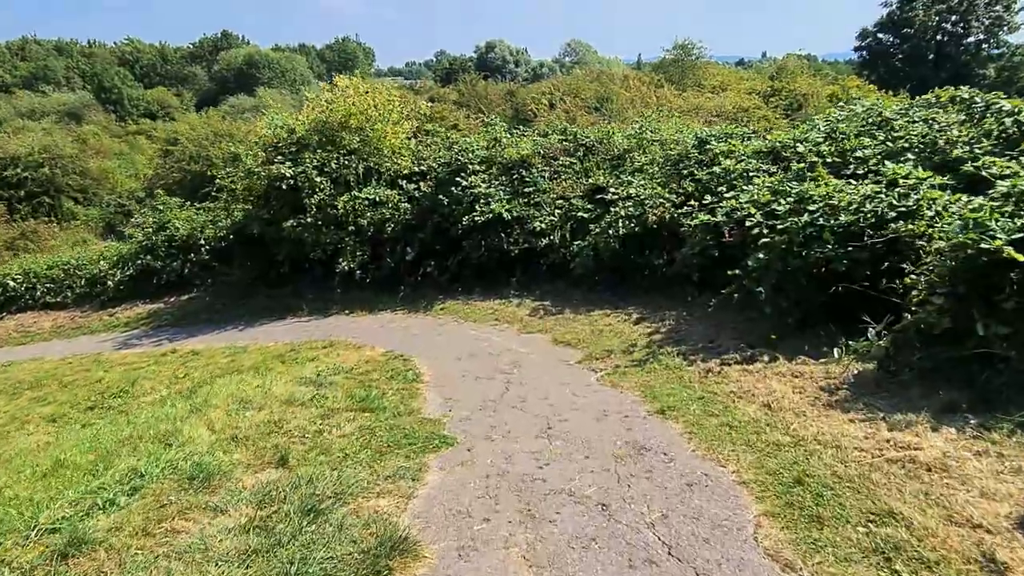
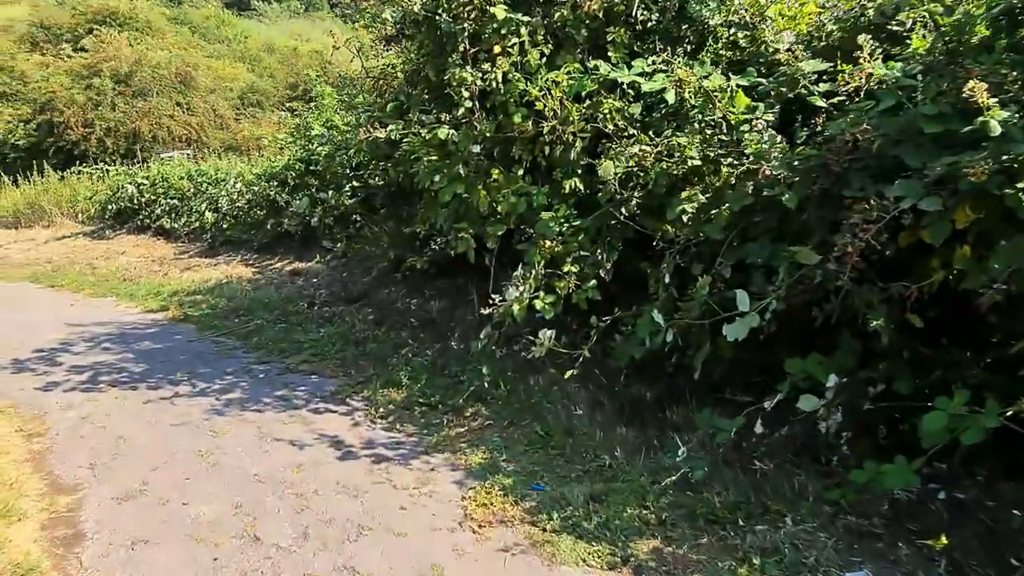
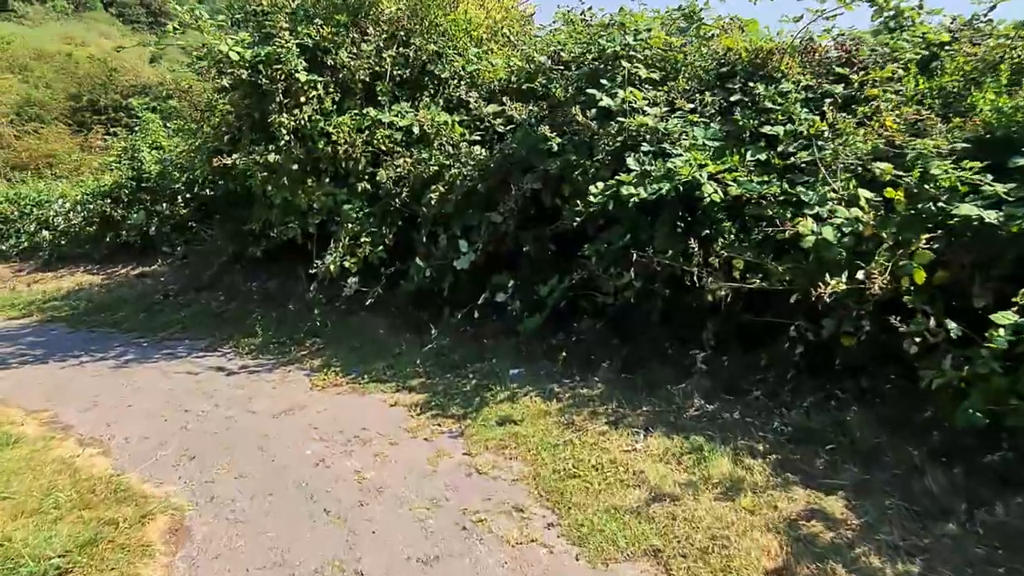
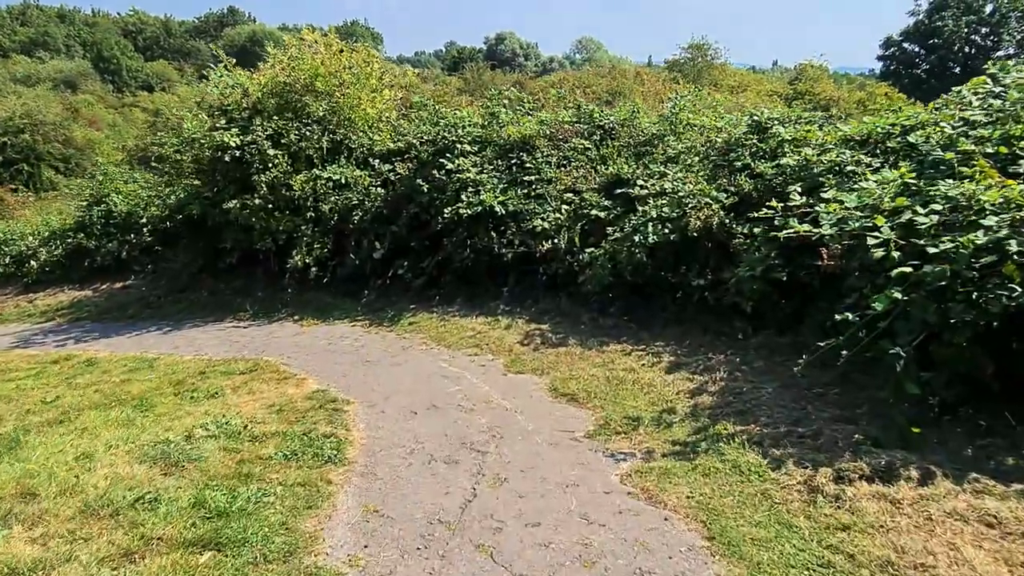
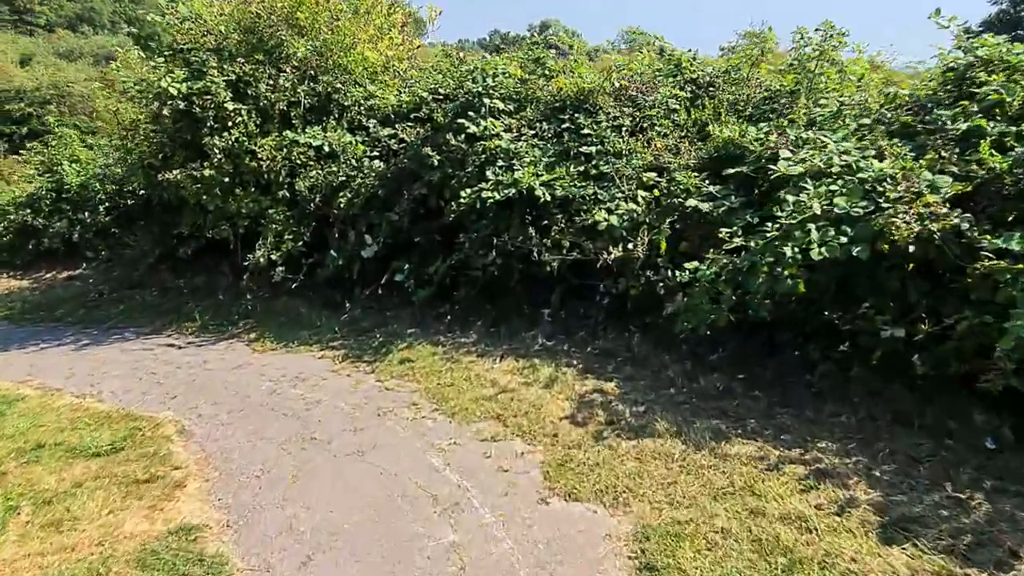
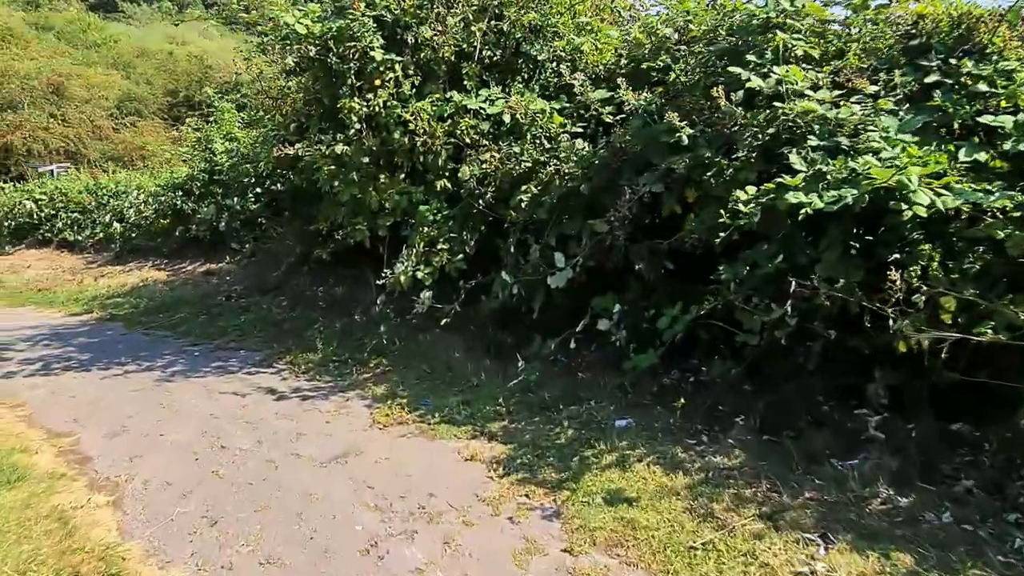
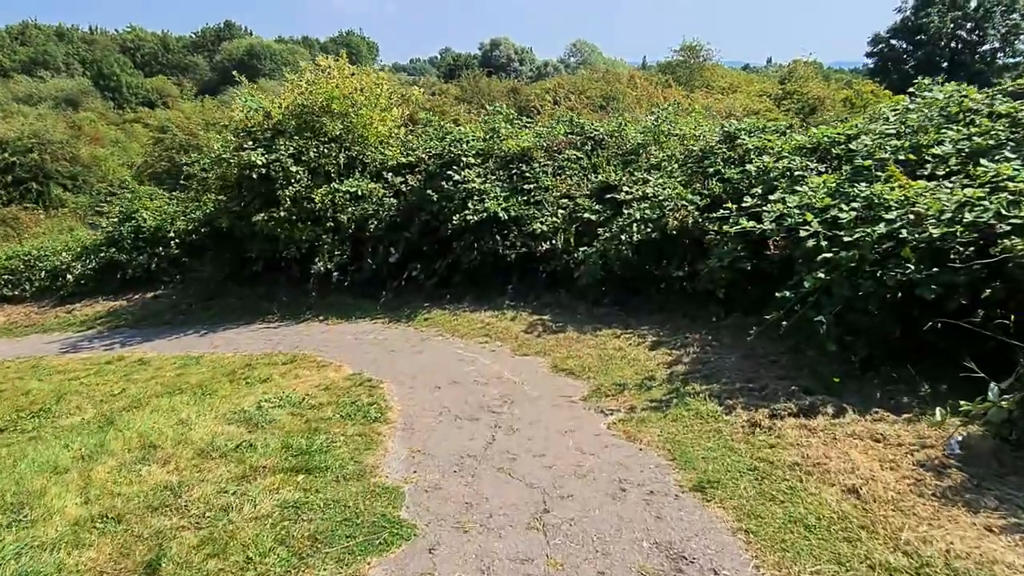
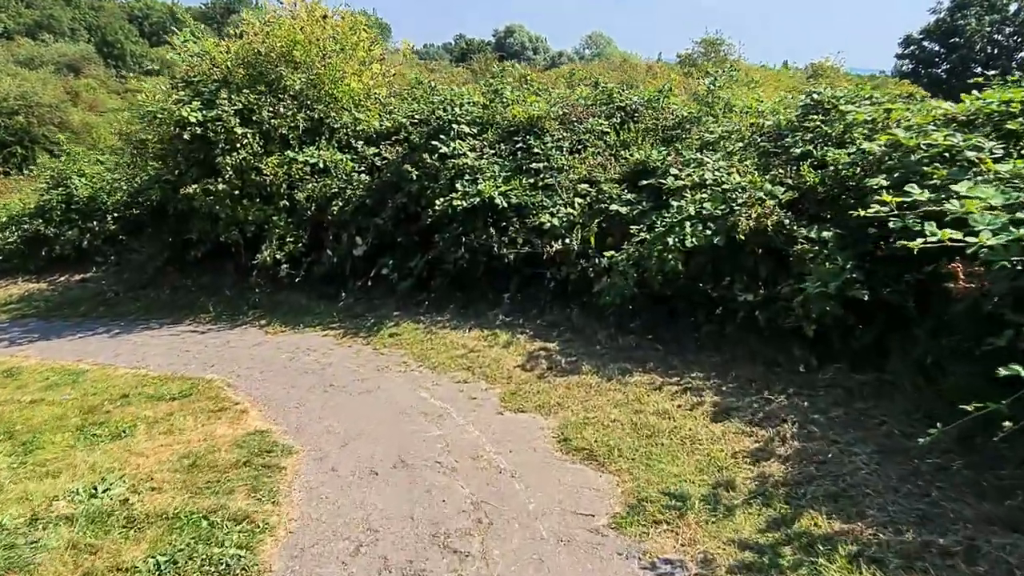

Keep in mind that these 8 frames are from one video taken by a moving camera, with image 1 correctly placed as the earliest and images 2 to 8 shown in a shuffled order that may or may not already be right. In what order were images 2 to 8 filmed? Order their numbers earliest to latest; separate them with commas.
7, 4, 8, 5, 3, 6, 2
